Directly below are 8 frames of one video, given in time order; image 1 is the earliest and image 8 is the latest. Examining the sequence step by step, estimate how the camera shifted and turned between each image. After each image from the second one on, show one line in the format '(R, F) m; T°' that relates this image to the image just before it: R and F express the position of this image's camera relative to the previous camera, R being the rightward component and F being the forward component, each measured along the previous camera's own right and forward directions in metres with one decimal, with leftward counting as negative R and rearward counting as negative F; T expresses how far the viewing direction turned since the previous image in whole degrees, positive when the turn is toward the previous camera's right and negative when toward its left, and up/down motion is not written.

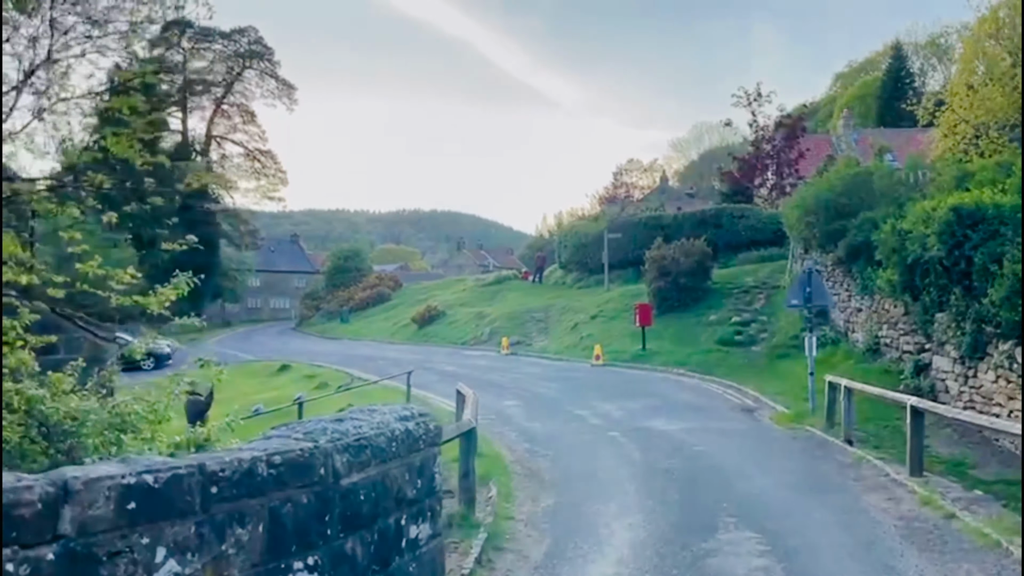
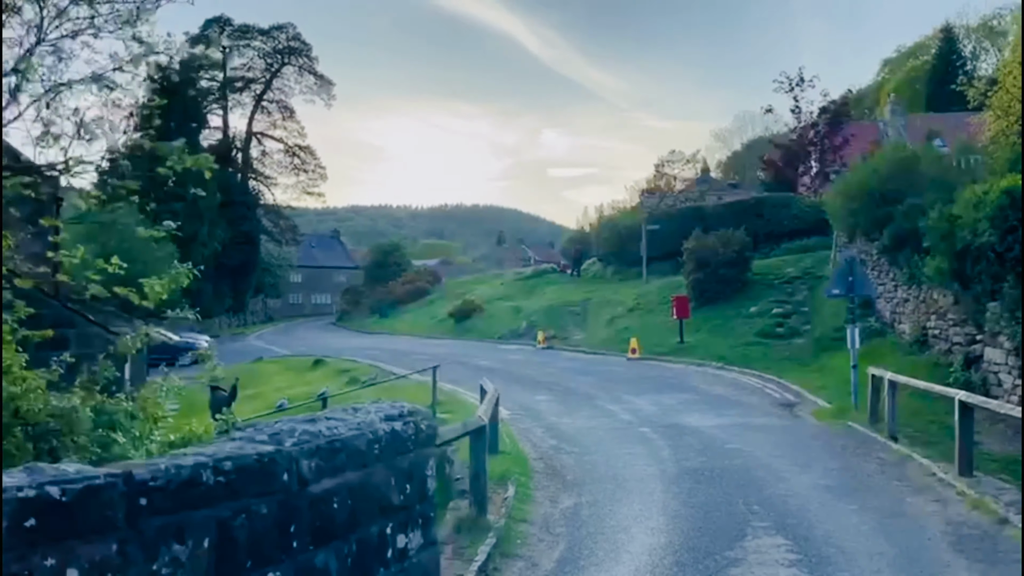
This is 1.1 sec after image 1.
(+0.2, +0.5) m; -3°
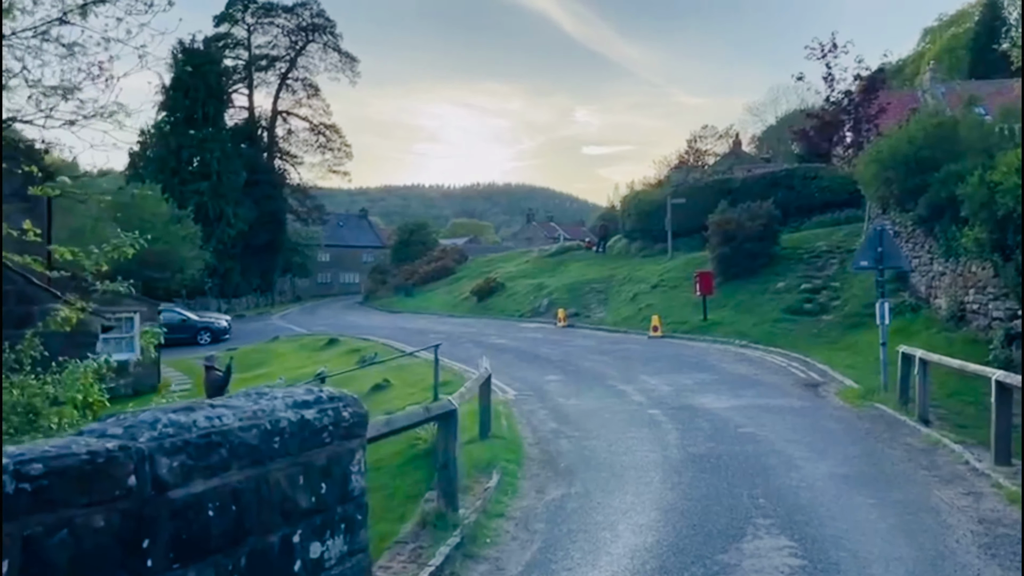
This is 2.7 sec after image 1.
(+0.4, +0.8) m; -2°
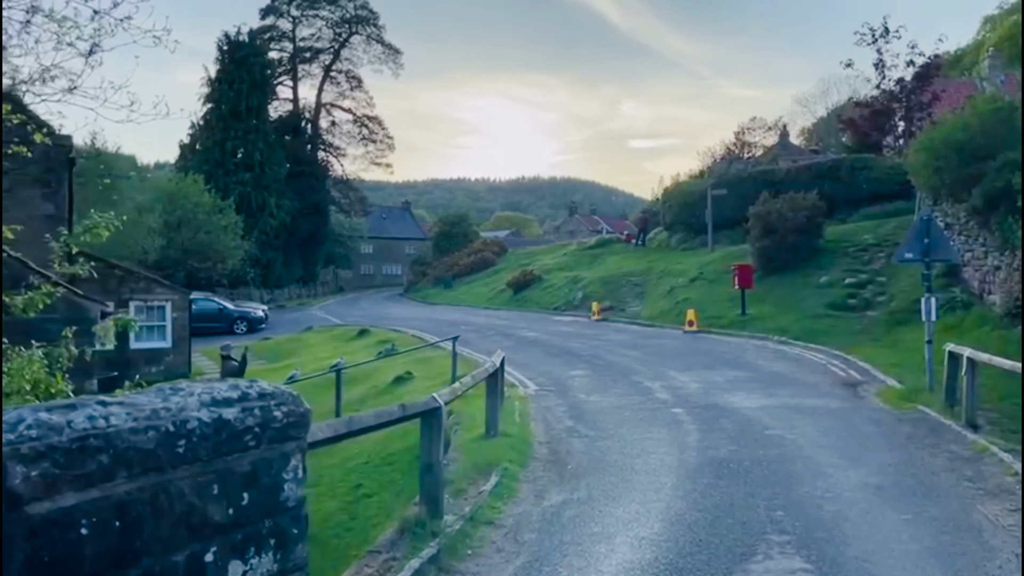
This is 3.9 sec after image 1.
(+0.3, +0.6) m; -3°
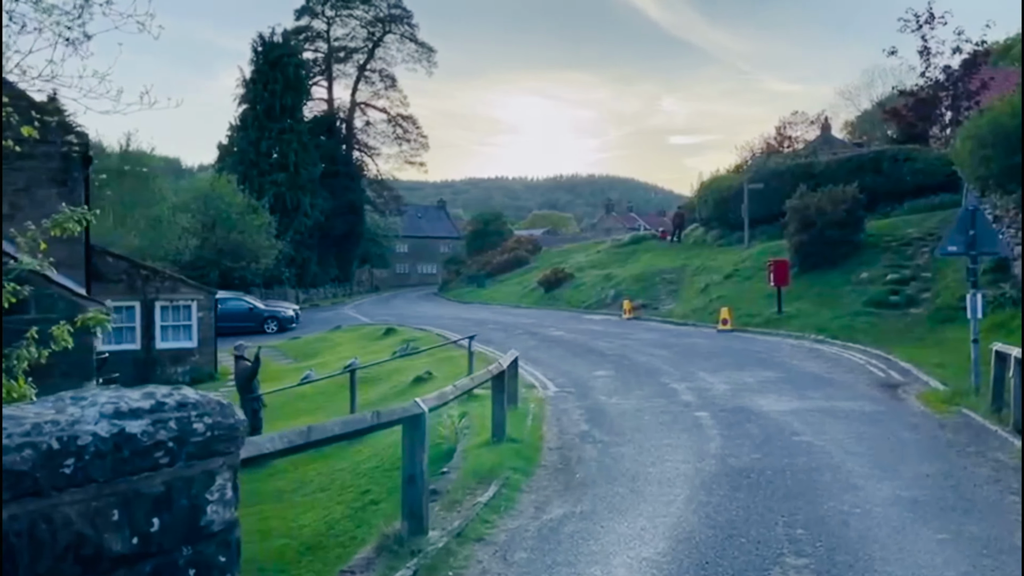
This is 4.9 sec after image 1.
(+0.3, +0.5) m; -2°
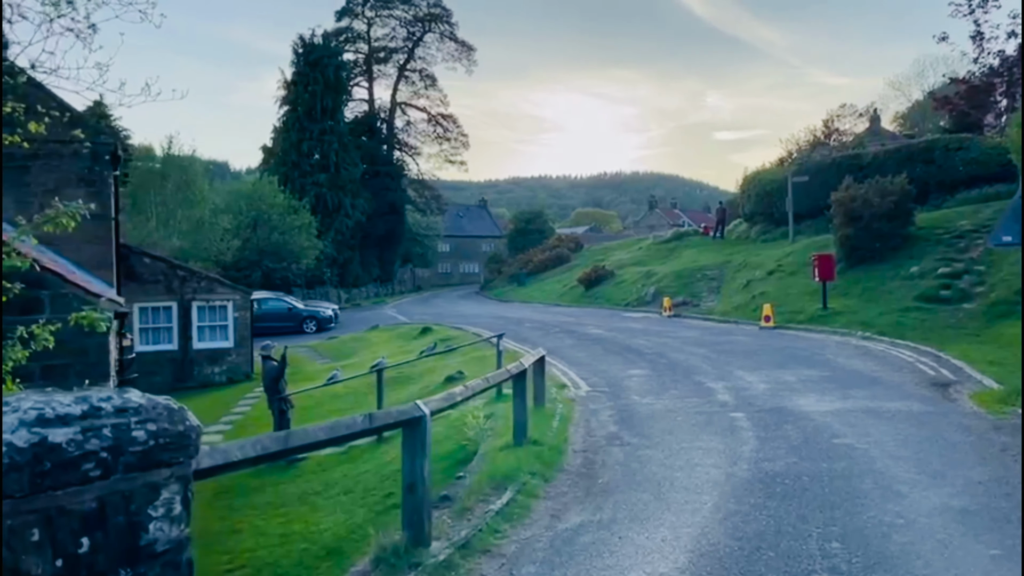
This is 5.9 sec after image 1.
(+0.2, +0.4) m; -3°
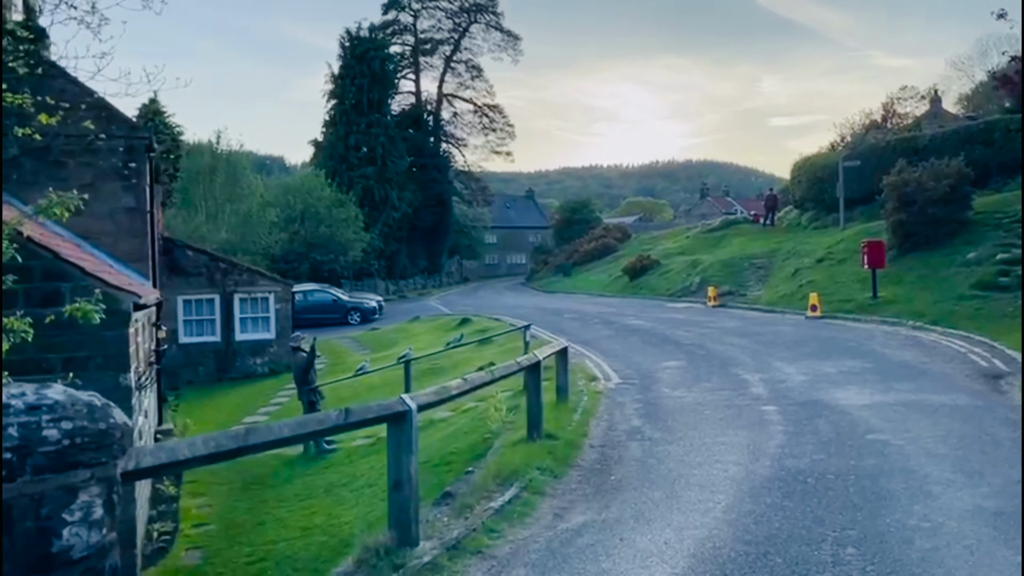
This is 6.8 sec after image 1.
(+0.3, +0.3) m; -3°
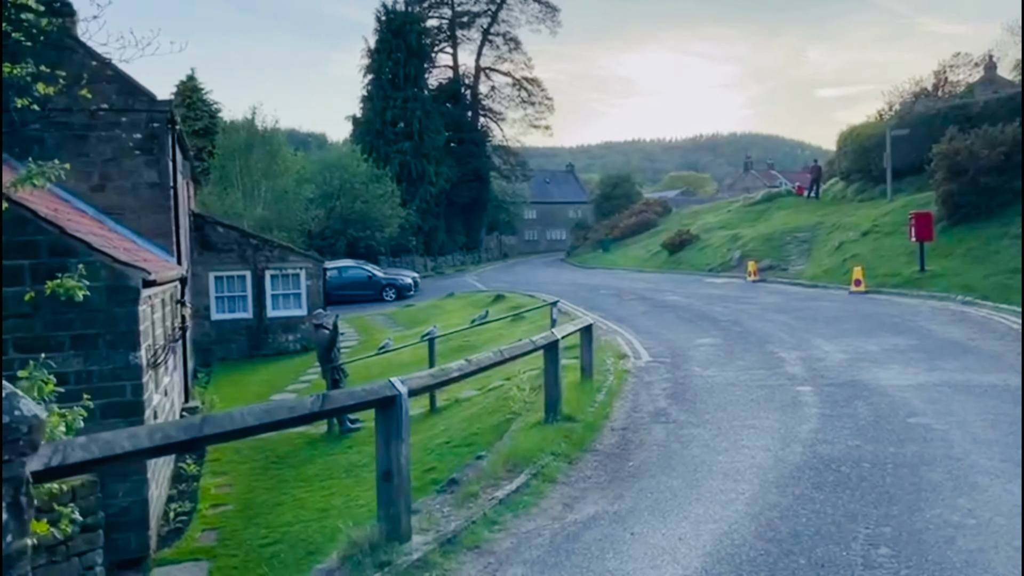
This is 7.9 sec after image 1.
(+0.2, +0.4) m; -3°
